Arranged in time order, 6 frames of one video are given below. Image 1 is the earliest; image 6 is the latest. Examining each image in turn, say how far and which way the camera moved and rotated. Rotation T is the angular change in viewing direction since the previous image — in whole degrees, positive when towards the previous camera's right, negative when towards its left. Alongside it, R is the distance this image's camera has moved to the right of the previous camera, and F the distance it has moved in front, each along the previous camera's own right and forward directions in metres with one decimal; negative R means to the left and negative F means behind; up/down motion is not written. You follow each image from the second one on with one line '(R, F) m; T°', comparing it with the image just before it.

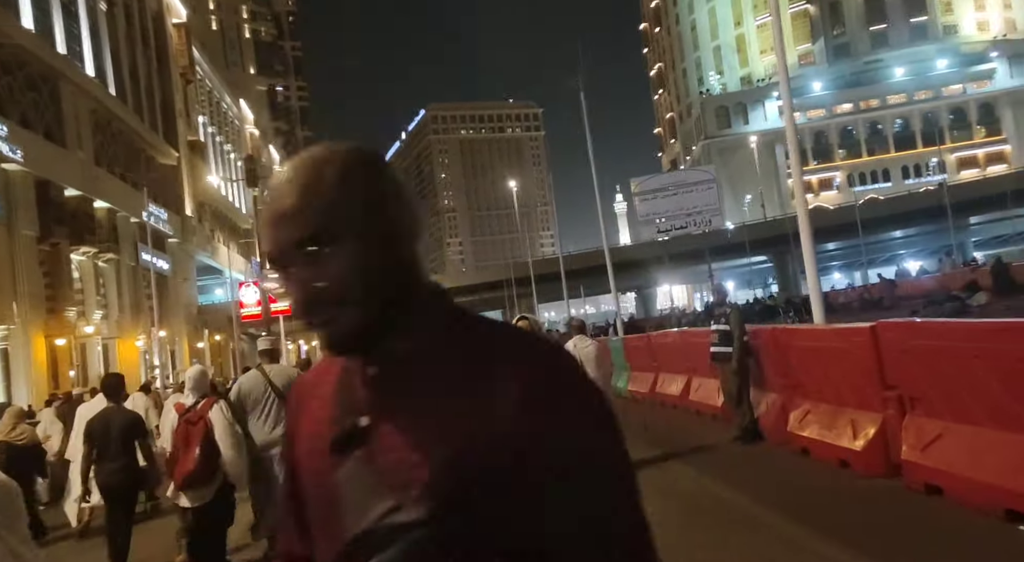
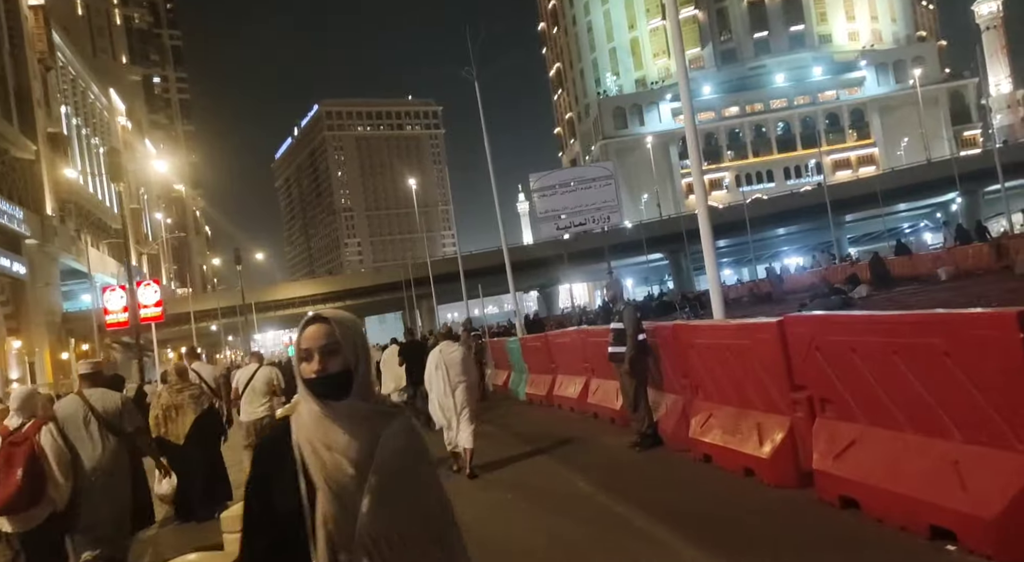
(+0.2, +0.6) m; +6°
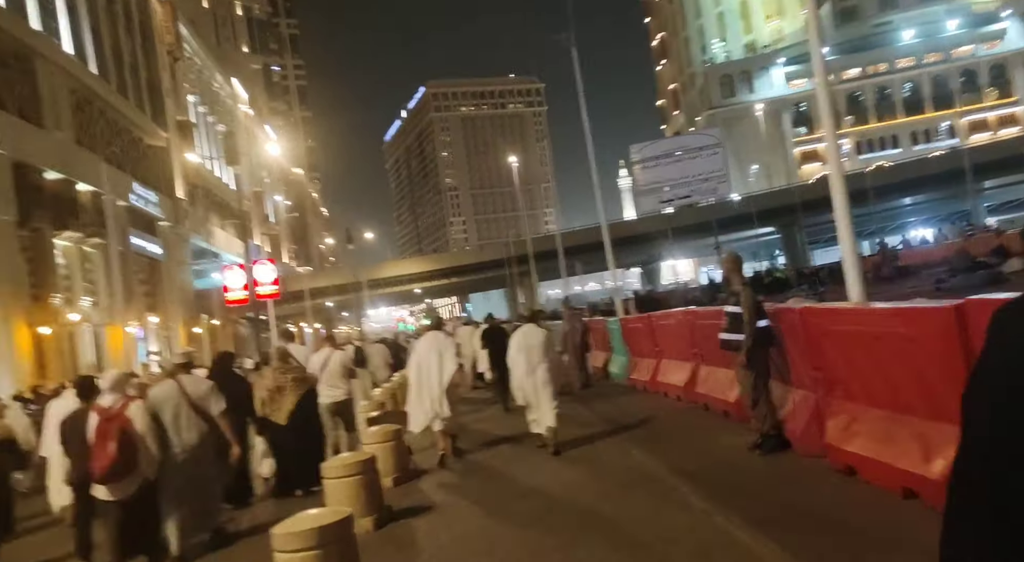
(+0.1, +0.9) m; -7°
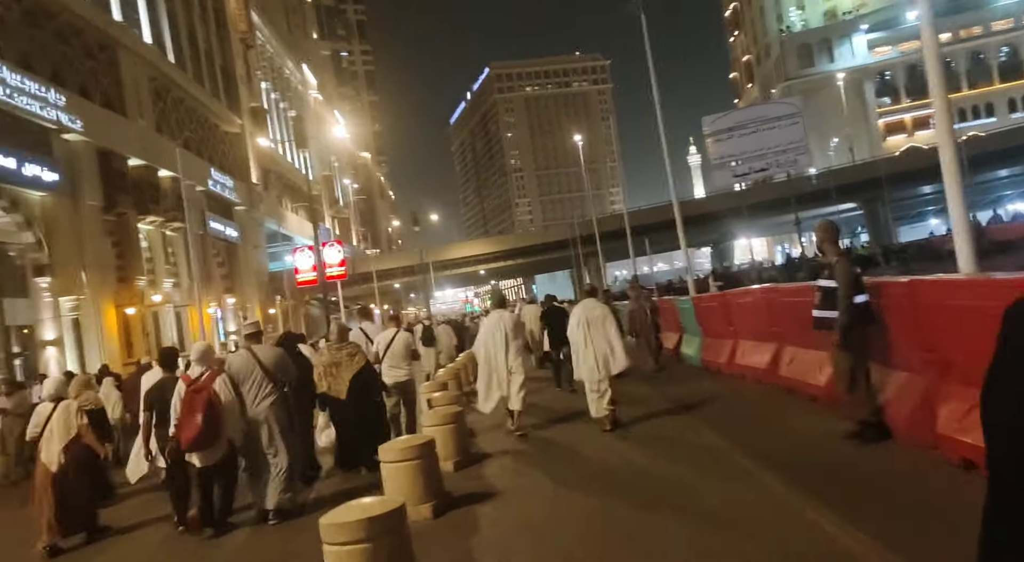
(0.0, +0.5) m; -4°
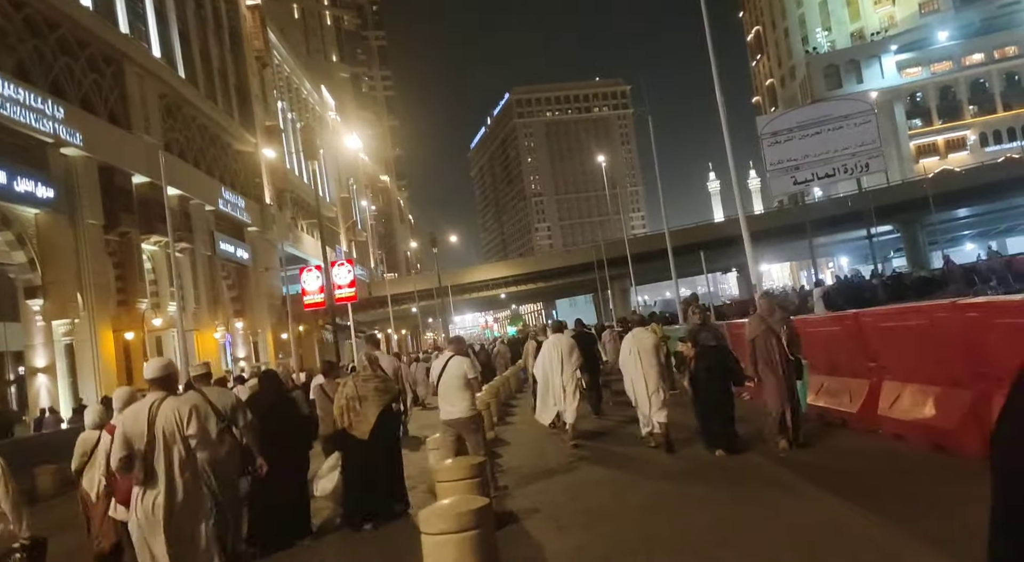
(-0.2, +2.5) m; -1°
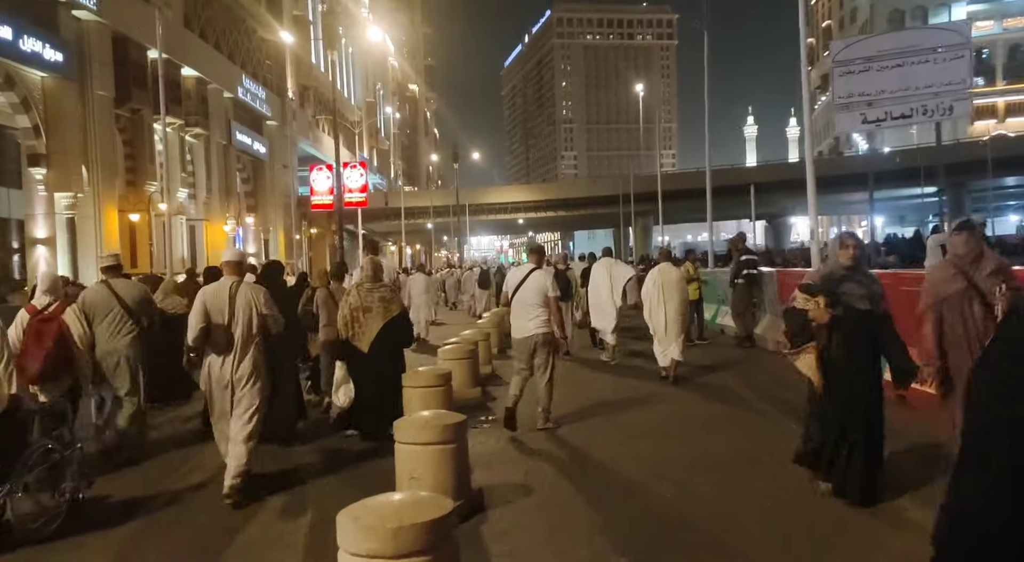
(-0.1, +1.4) m; -1°
